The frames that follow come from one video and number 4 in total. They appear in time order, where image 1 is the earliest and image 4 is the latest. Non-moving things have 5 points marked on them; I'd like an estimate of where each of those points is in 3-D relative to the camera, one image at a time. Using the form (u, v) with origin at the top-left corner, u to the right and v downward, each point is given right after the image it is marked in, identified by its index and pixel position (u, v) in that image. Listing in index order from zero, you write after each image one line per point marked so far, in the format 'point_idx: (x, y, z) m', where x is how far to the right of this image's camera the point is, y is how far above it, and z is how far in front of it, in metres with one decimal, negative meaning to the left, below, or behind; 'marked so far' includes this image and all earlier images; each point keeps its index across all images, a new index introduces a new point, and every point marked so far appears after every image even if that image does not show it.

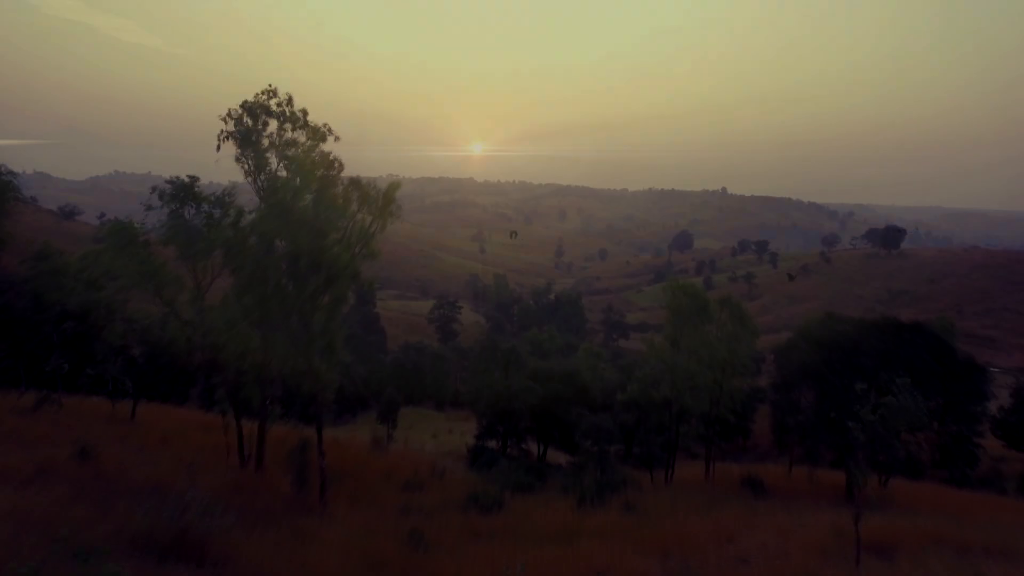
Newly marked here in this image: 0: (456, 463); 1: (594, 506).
0: (-1.2, -3.8, +13.2) m
1: (+1.1, -3.1, +8.5) m
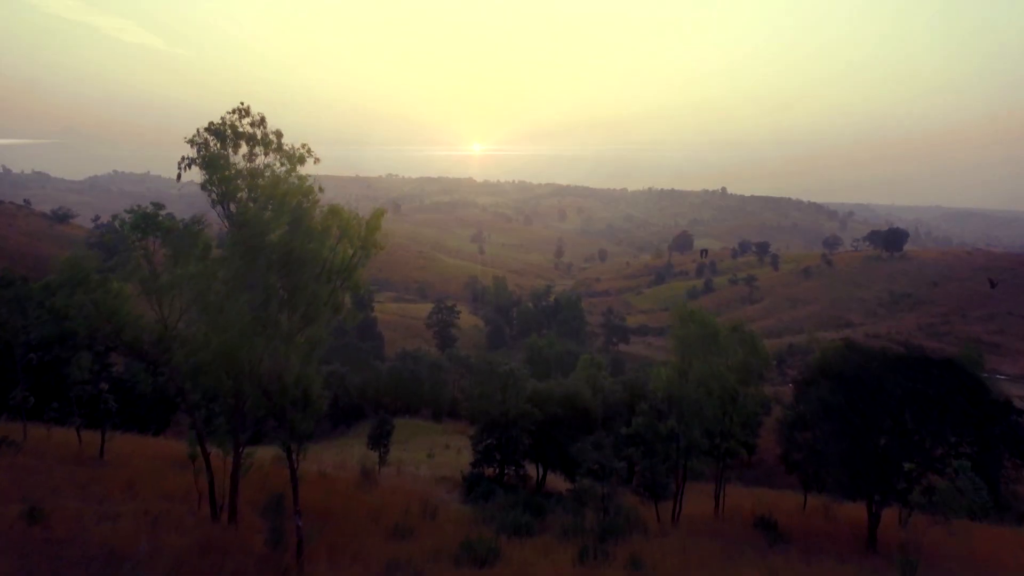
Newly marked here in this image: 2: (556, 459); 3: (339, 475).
0: (-1.3, -4.2, +12.6) m
1: (+1.1, -3.5, +7.8) m
2: (+1.0, -4.0, +14.2) m
3: (-3.4, -3.6, +11.8) m
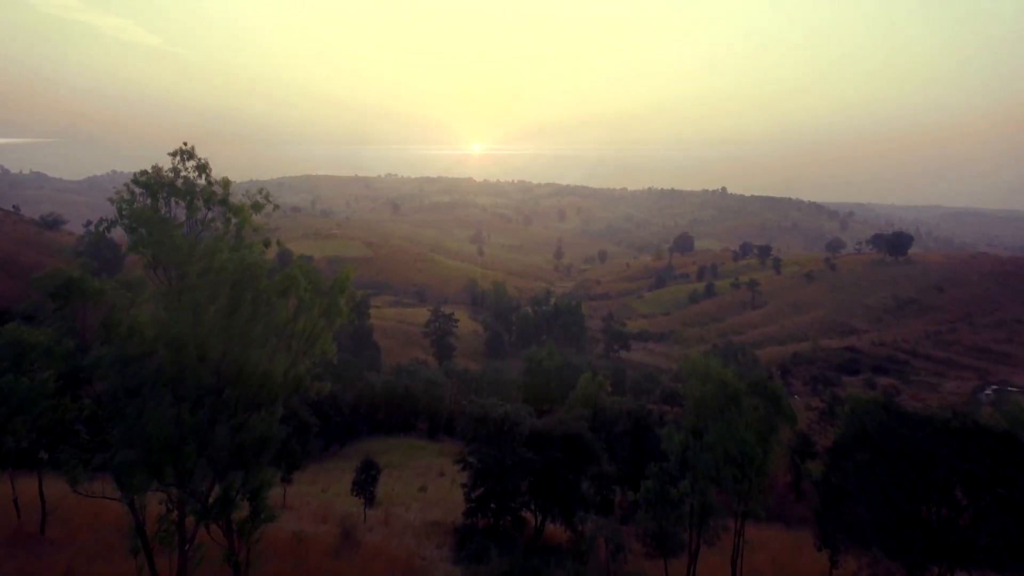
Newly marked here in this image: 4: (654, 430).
0: (-1.4, -4.9, +11.5) m
1: (+1.0, -4.2, +6.8) m
2: (+1.0, -4.7, +13.2) m
3: (-3.4, -4.3, +10.8) m
4: (+4.2, -4.2, +18.2) m
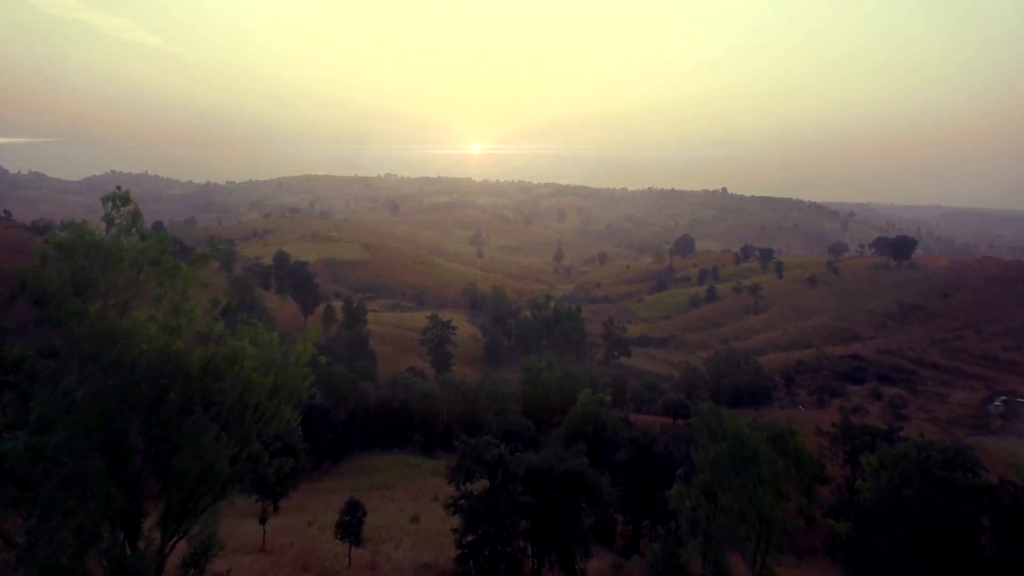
0: (-1.4, -5.5, +10.7) m
1: (+0.9, -4.8, +5.9) m
2: (+0.9, -5.3, +12.3) m
3: (-3.5, -4.9, +9.9) m
4: (+4.1, -4.8, +17.3) m
